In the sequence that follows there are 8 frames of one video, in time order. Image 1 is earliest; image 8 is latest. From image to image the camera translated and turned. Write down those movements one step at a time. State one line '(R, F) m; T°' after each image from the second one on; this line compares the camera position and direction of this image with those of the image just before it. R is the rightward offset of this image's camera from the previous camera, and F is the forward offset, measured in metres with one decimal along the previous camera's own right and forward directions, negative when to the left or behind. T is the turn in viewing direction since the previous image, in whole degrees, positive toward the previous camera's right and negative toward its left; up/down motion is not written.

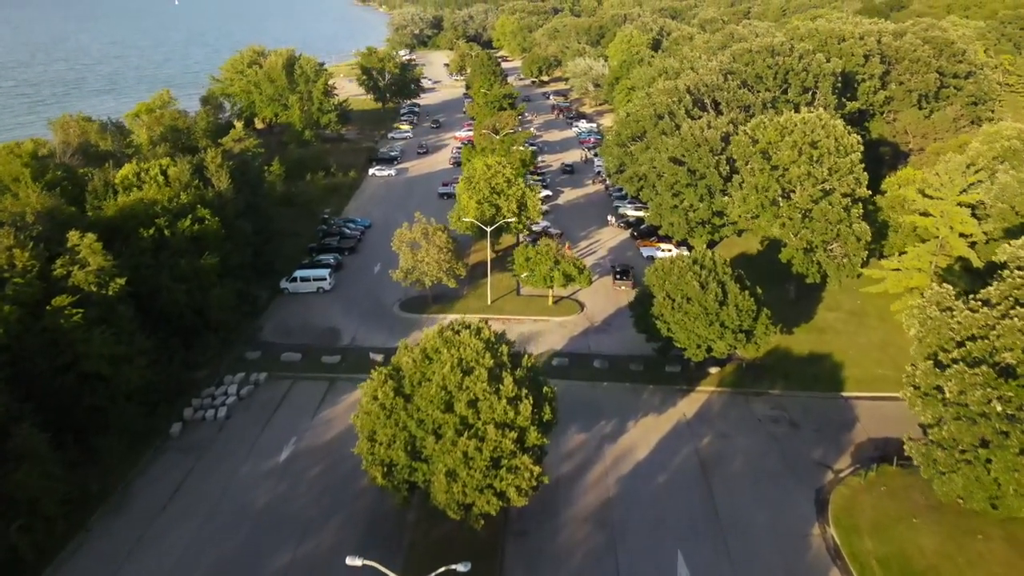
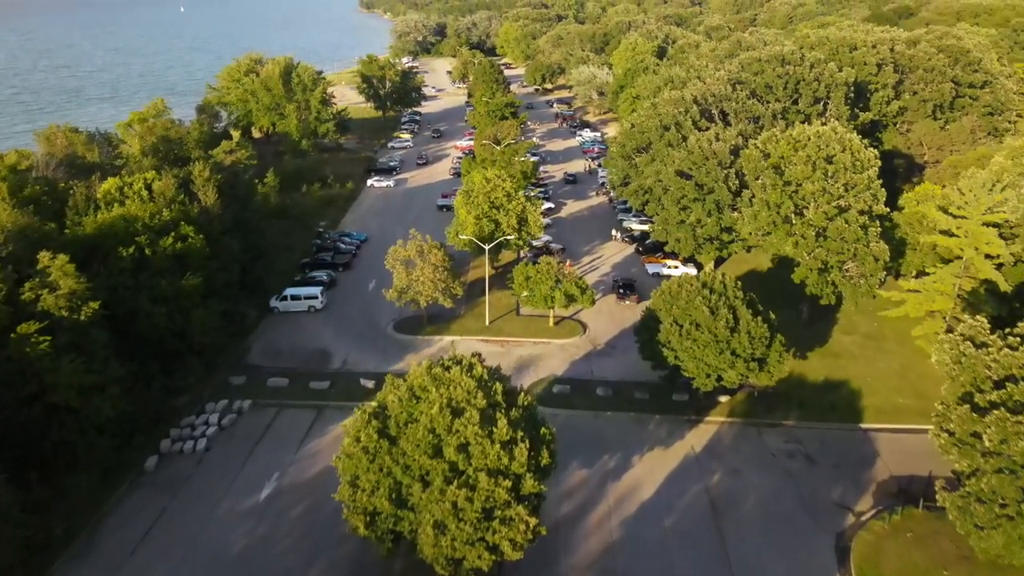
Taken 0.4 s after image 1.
(+0.2, +1.7) m; 0°
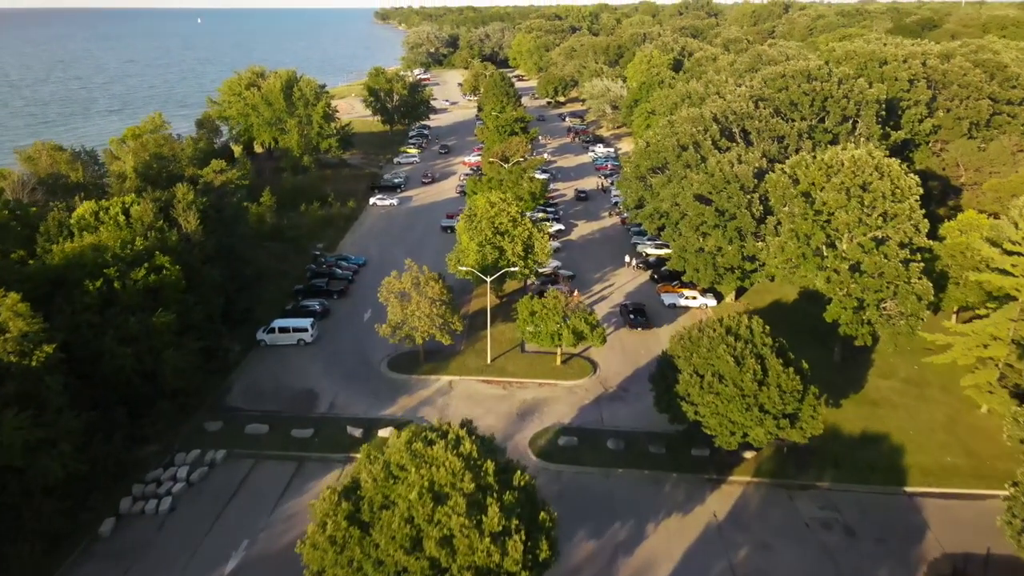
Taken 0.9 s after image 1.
(+0.4, +2.8) m; -1°
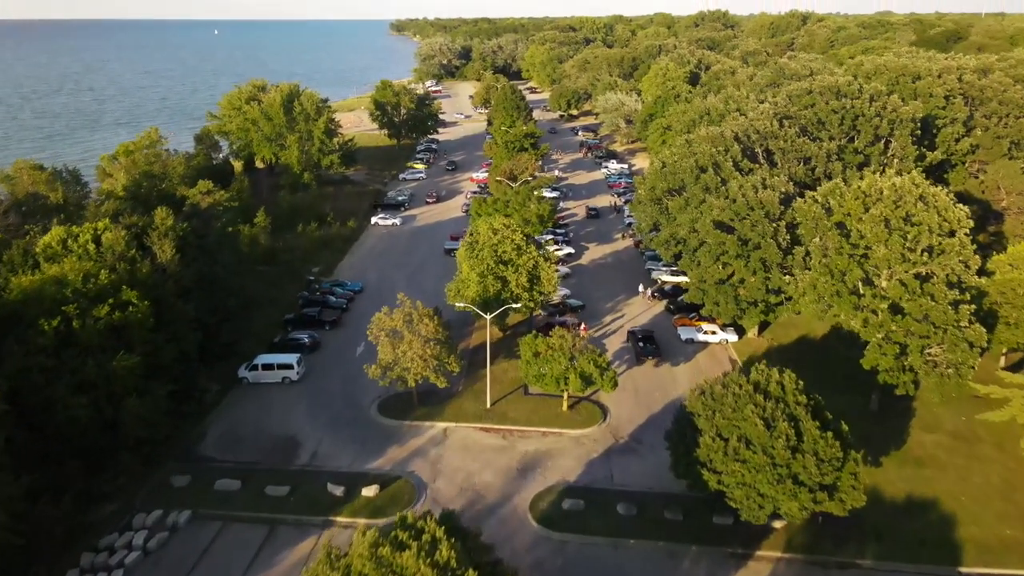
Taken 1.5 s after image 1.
(+0.4, +2.9) m; -1°
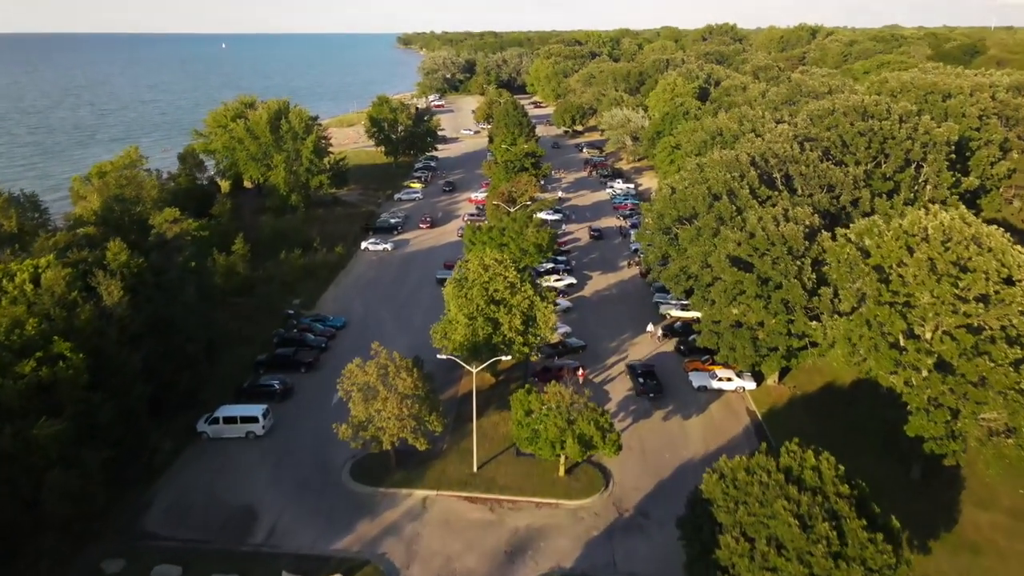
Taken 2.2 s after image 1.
(+0.6, +3.5) m; 0°
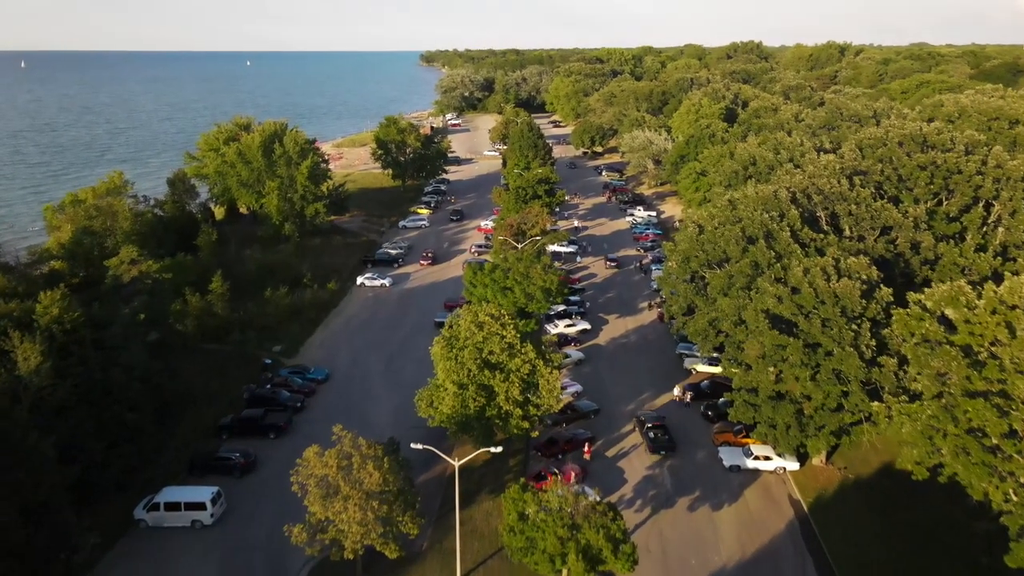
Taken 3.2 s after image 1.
(+0.8, +4.7) m; -2°
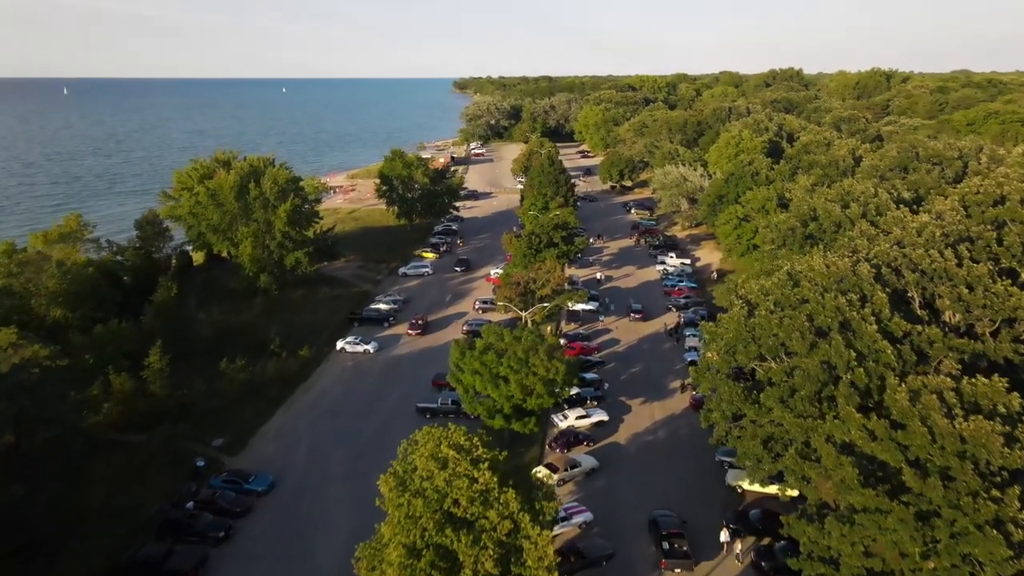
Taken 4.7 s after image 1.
(+1.4, +7.6) m; -2°
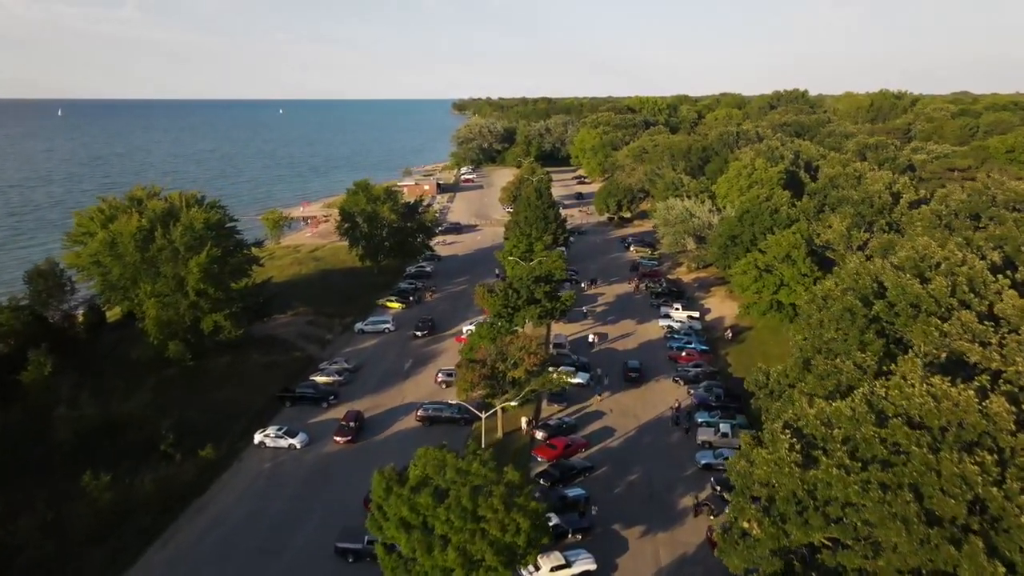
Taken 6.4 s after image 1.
(+1.6, +8.8) m; 0°
